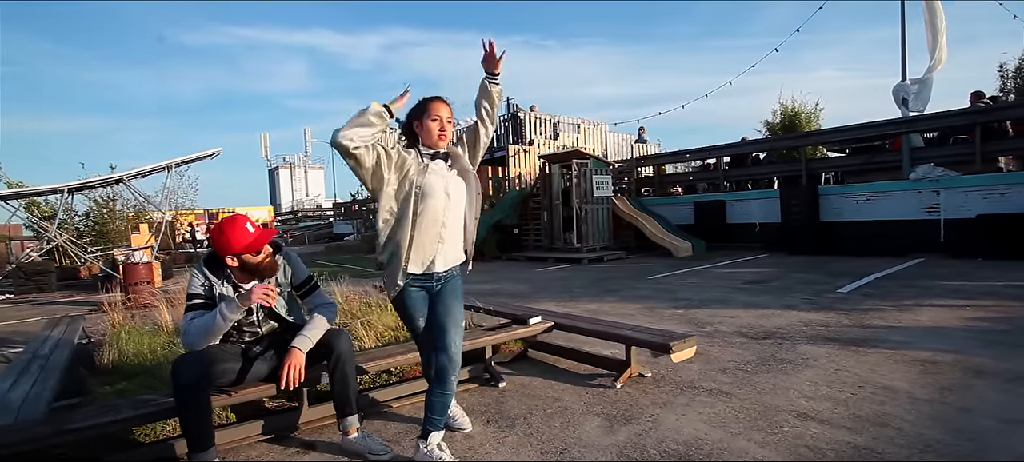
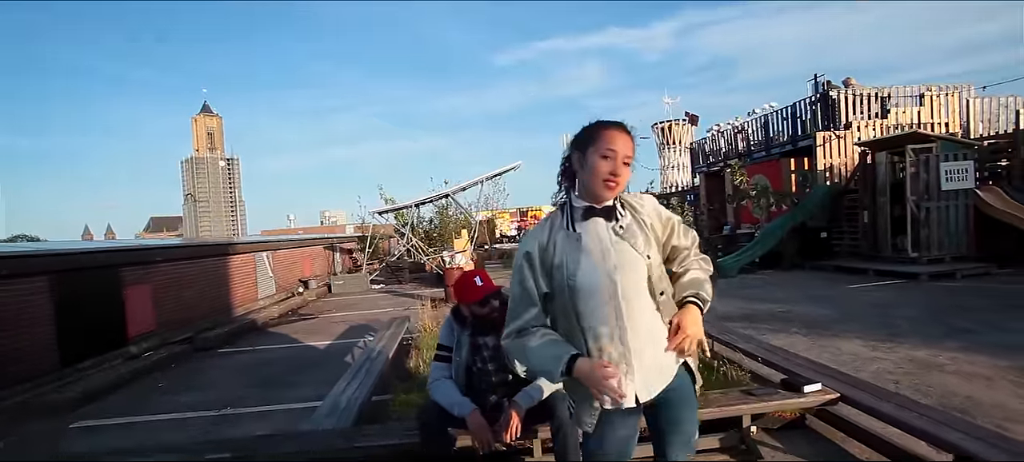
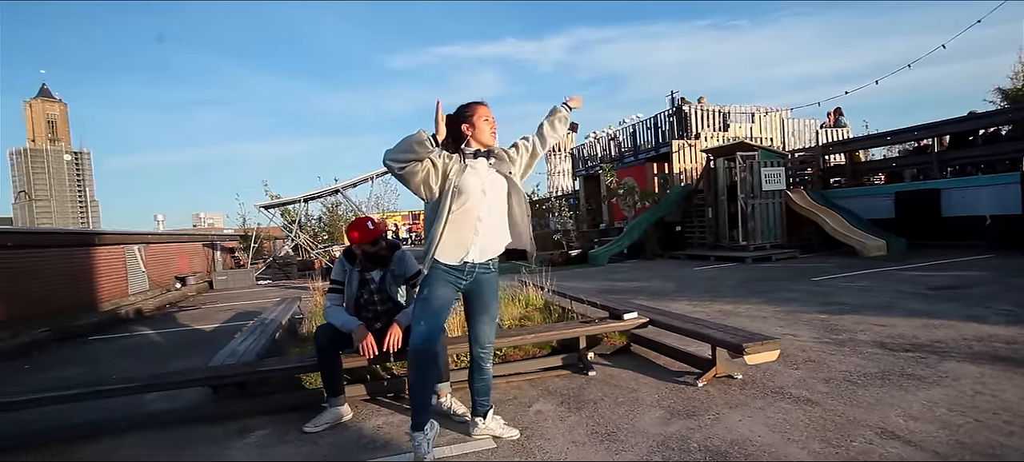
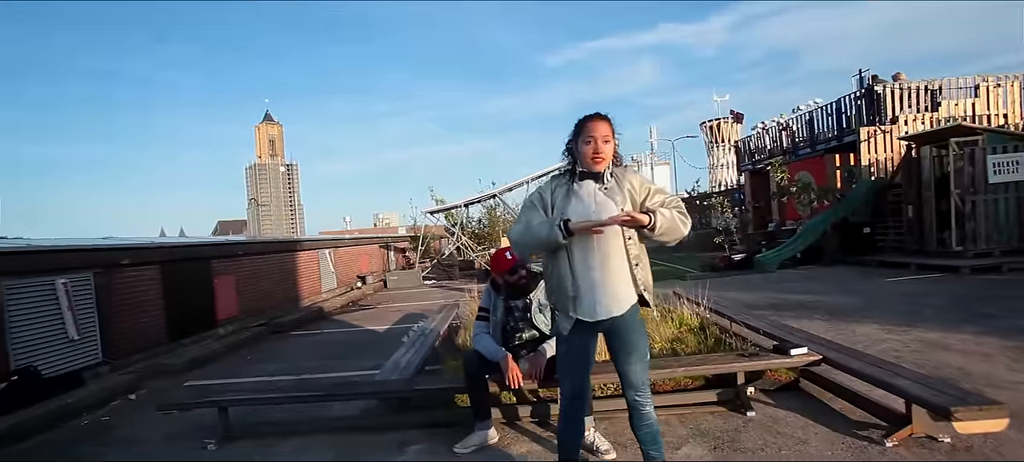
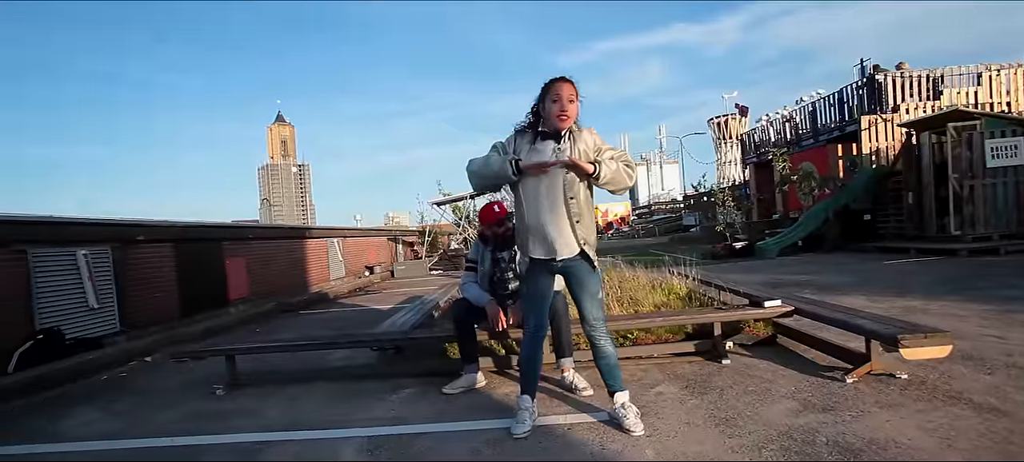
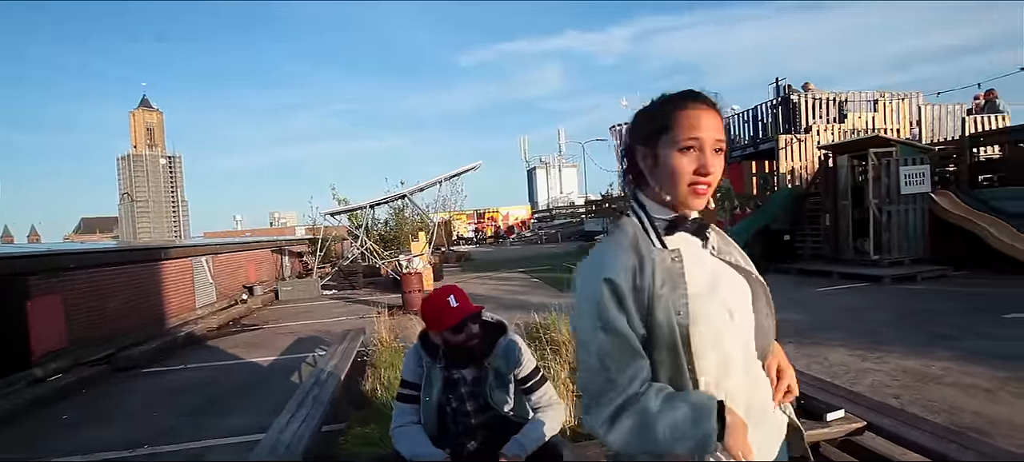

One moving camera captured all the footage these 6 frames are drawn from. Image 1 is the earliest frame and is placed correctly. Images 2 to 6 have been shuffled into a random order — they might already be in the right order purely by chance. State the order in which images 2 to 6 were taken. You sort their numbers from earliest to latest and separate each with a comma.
3, 5, 4, 2, 6
